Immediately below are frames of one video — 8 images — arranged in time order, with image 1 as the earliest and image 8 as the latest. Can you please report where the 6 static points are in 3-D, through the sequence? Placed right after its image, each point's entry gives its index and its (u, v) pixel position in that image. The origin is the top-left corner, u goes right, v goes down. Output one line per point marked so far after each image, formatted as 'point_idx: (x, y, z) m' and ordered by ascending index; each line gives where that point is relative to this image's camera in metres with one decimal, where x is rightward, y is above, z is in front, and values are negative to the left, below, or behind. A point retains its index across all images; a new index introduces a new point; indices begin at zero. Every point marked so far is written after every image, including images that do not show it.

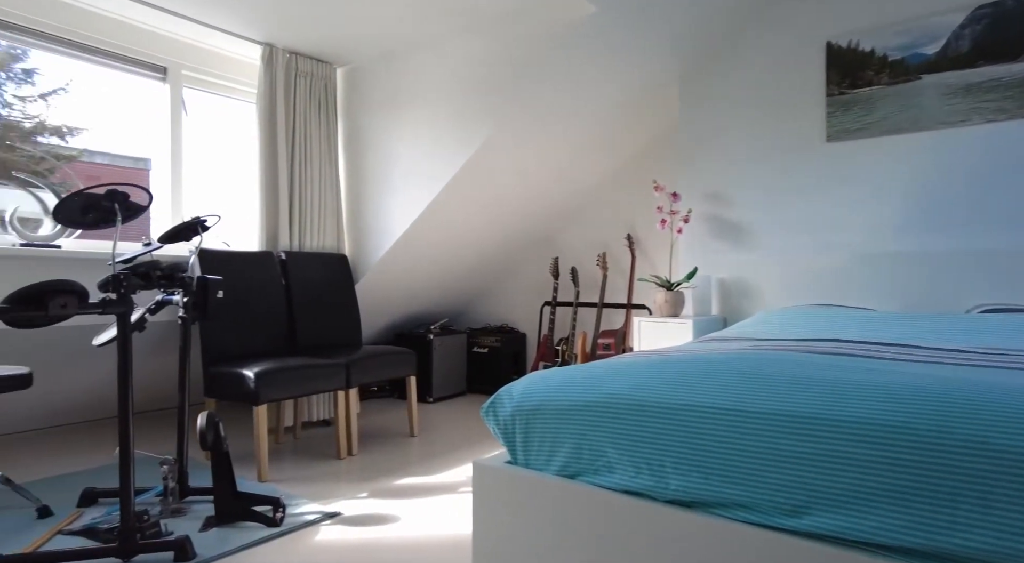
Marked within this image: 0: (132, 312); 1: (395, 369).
0: (-1.2, -0.1, +2.1) m
1: (-0.6, -0.5, +3.4) m
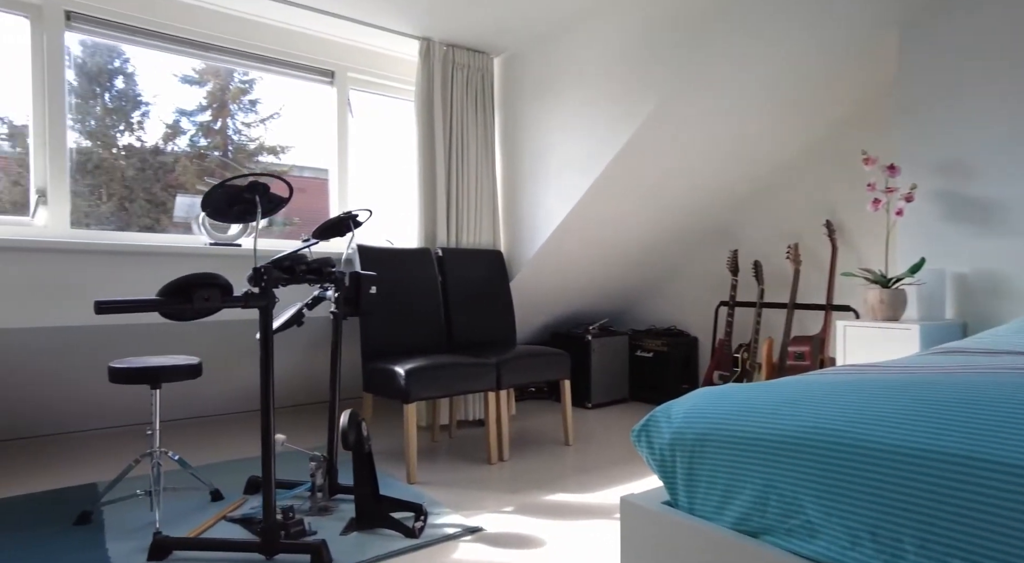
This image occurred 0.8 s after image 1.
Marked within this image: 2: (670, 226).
0: (-0.8, -0.1, +2.1) m
1: (+0.2, -0.4, +3.1) m
2: (+0.9, +0.3, +3.6) m
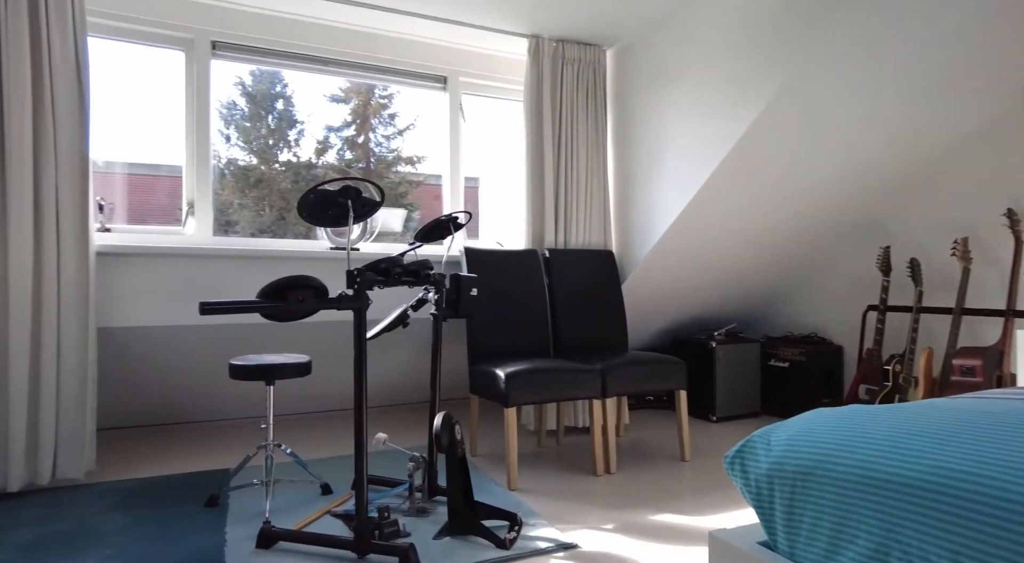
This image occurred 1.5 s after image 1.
0: (-0.5, -0.1, +2.1) m
1: (+0.7, -0.5, +2.9) m
2: (+1.5, +0.3, +3.3) m
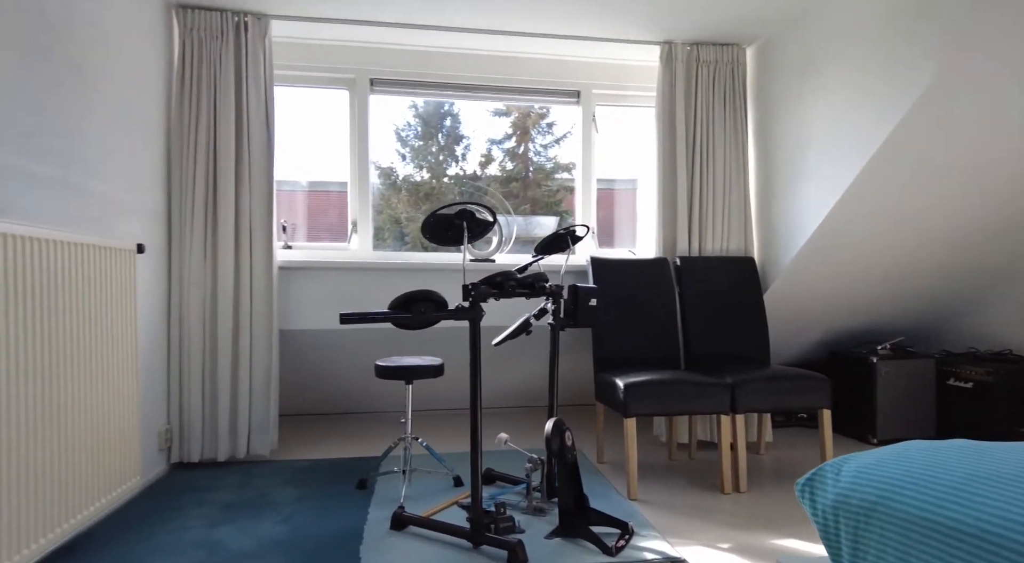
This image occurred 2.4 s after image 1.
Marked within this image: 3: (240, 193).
0: (-0.1, -0.1, +2.3) m
1: (+1.2, -0.5, +2.7) m
2: (+2.1, +0.3, +2.8) m
3: (-1.4, +0.5, +3.2) m
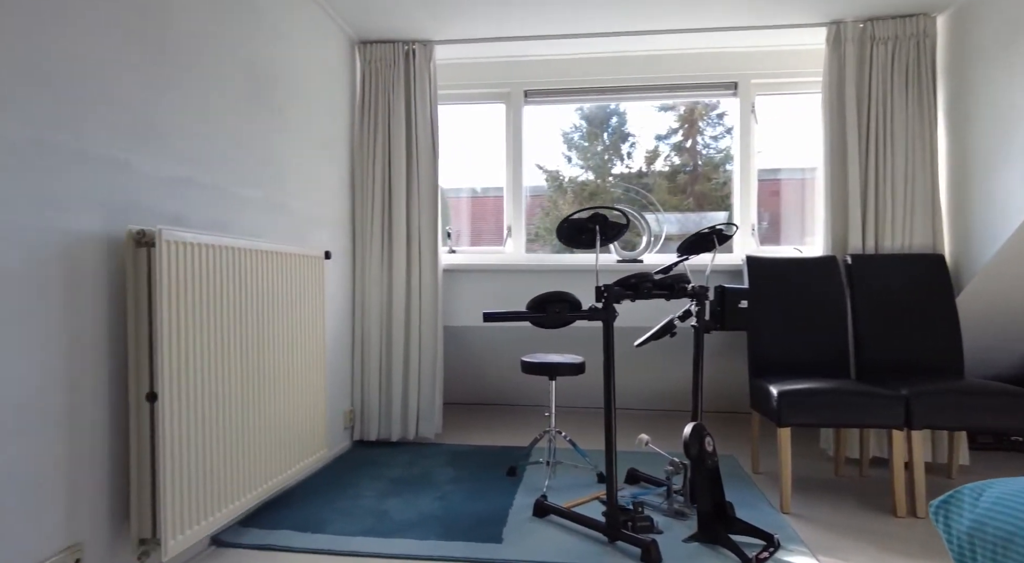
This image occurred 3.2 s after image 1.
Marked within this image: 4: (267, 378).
0: (+0.4, -0.1, +2.3) m
1: (+1.8, -0.5, +2.4) m
2: (+2.6, +0.3, +2.2) m
3: (-0.6, +0.5, +3.5) m
4: (-0.9, -0.3, +2.4) m
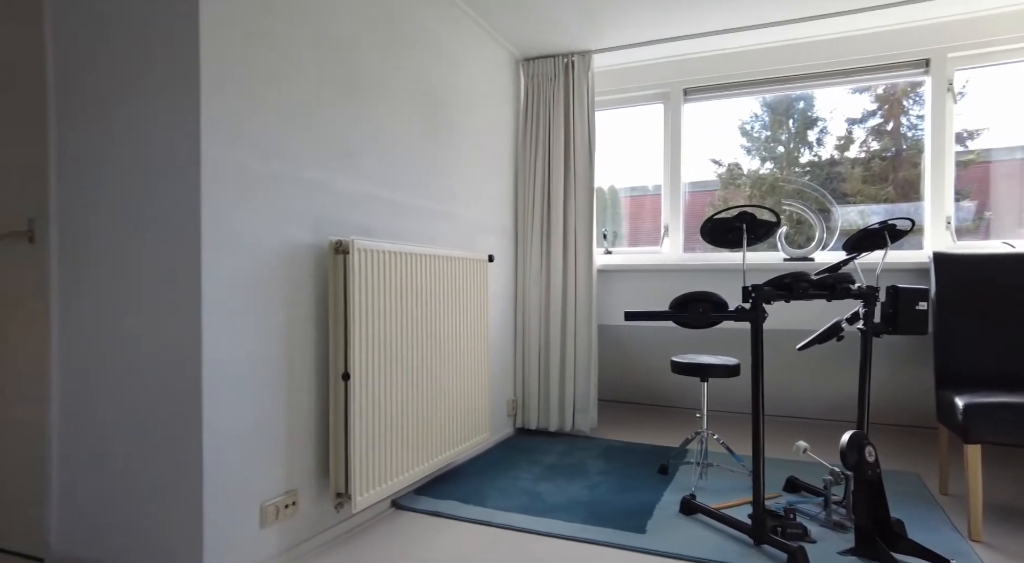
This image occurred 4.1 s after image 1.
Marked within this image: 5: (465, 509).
0: (+0.9, -0.1, +2.3) m
1: (+2.3, -0.5, +2.0) m
2: (+3.0, +0.3, +1.6) m
3: (+0.3, +0.5, +3.7) m
4: (-0.3, -0.4, +2.7) m
5: (-0.2, -0.9, +2.6) m
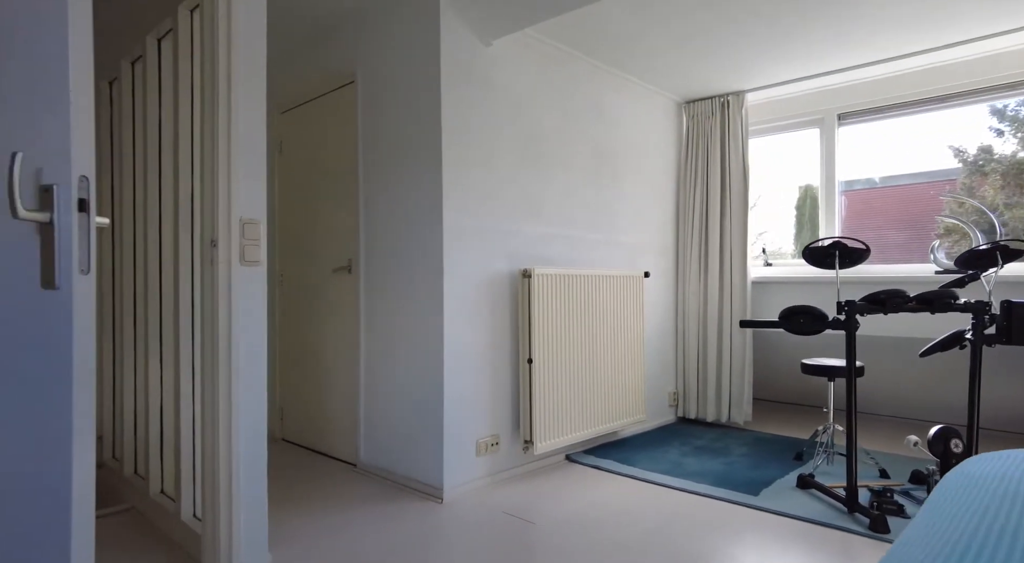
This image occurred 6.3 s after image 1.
0: (+1.5, -0.2, +2.8) m
1: (+2.7, -0.6, +2.1) m
2: (+3.3, +0.2, +1.5) m
3: (+1.4, +0.4, +4.4) m
4: (+0.5, -0.4, +3.6) m
5: (+0.6, -1.0, +3.5) m
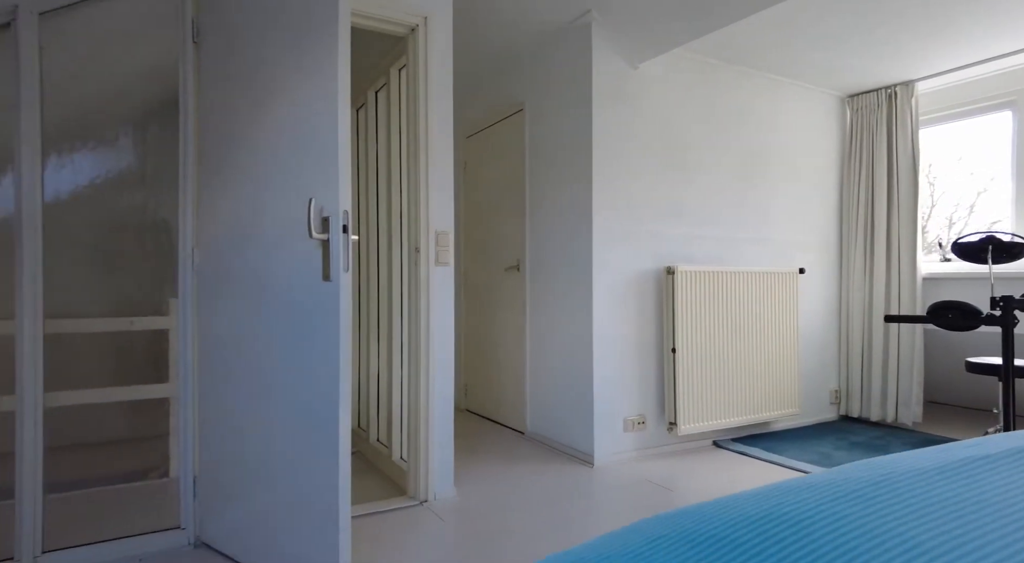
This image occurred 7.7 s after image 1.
0: (+2.2, -0.2, +2.8) m
1: (+3.1, -0.6, +1.8) m
2: (+3.6, +0.2, +1.0) m
3: (+2.5, +0.4, +4.3) m
4: (+1.4, -0.4, +3.8) m
5: (+1.4, -1.0, +3.6) m
